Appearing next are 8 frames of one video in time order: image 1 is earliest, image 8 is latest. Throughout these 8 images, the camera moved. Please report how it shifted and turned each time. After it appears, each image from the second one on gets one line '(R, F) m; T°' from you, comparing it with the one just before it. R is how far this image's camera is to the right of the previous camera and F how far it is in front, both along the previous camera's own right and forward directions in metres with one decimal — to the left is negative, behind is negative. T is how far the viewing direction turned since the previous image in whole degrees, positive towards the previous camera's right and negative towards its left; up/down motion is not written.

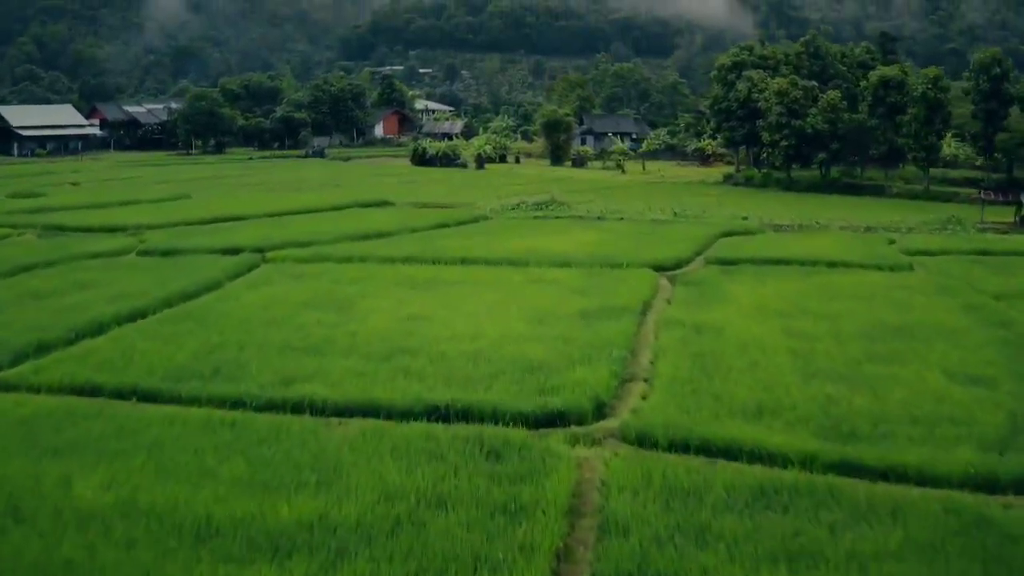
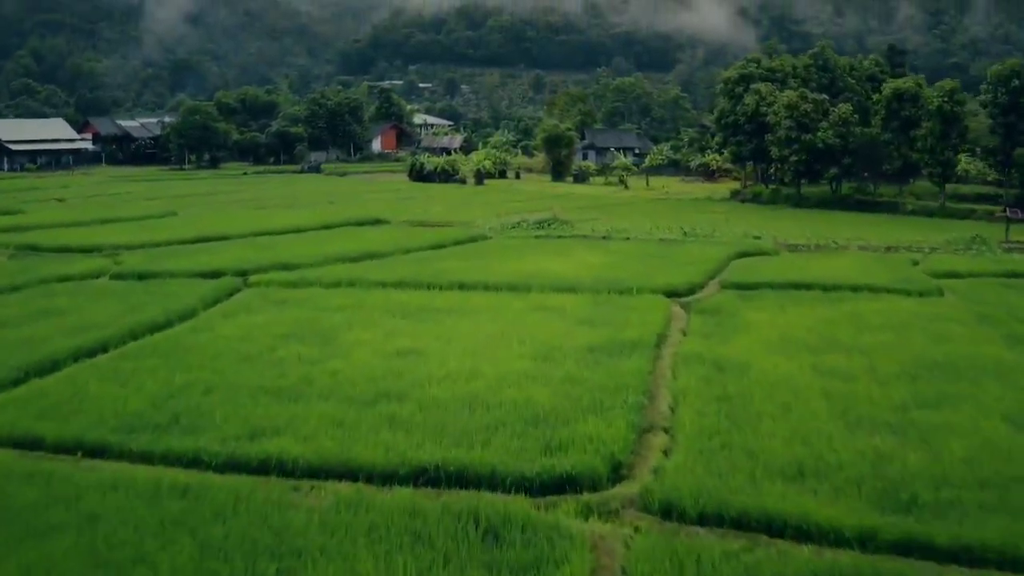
(0.0, +1.3) m; 0°
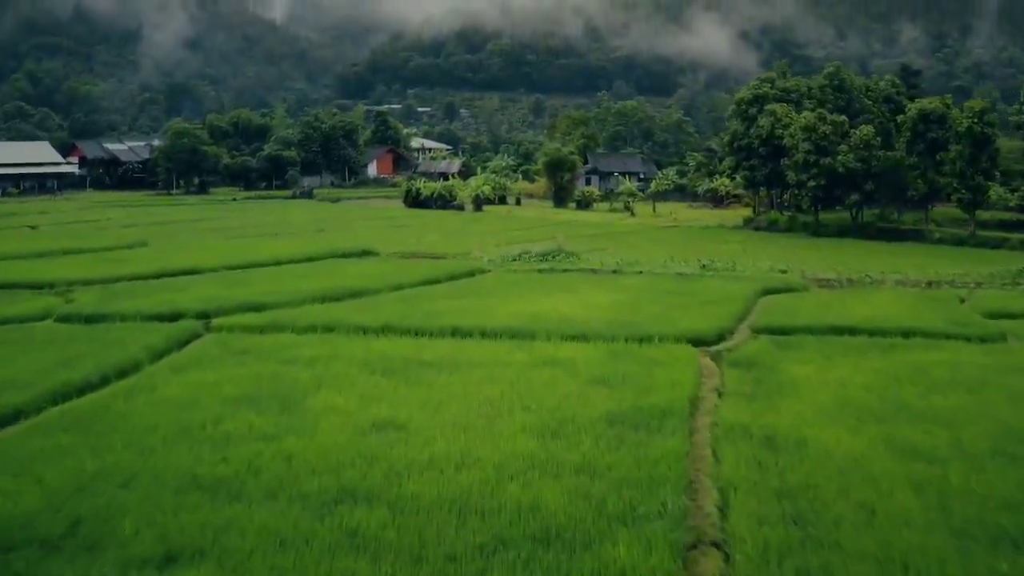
(0.0, +2.3) m; 0°
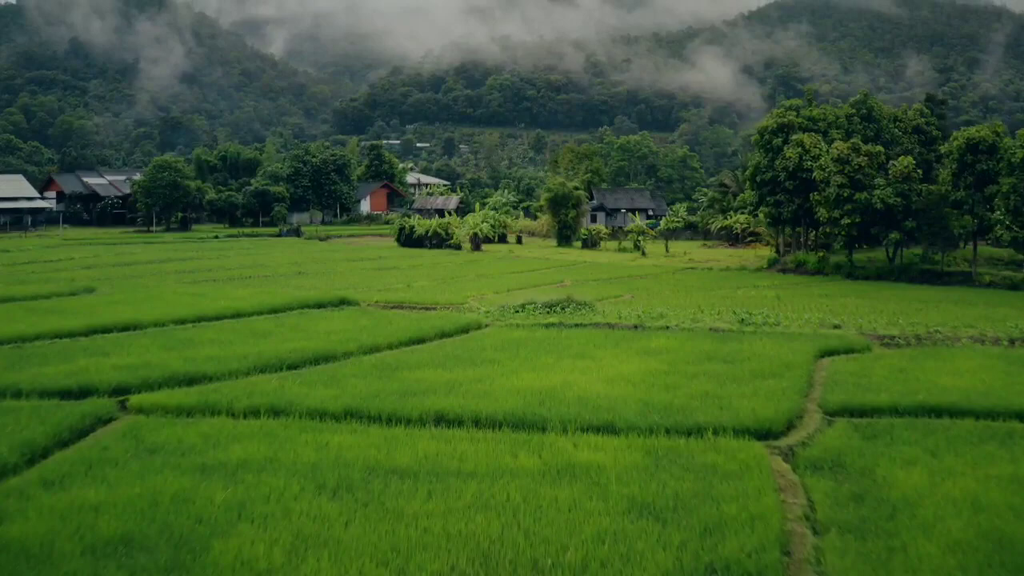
(0.0, +3.5) m; 0°
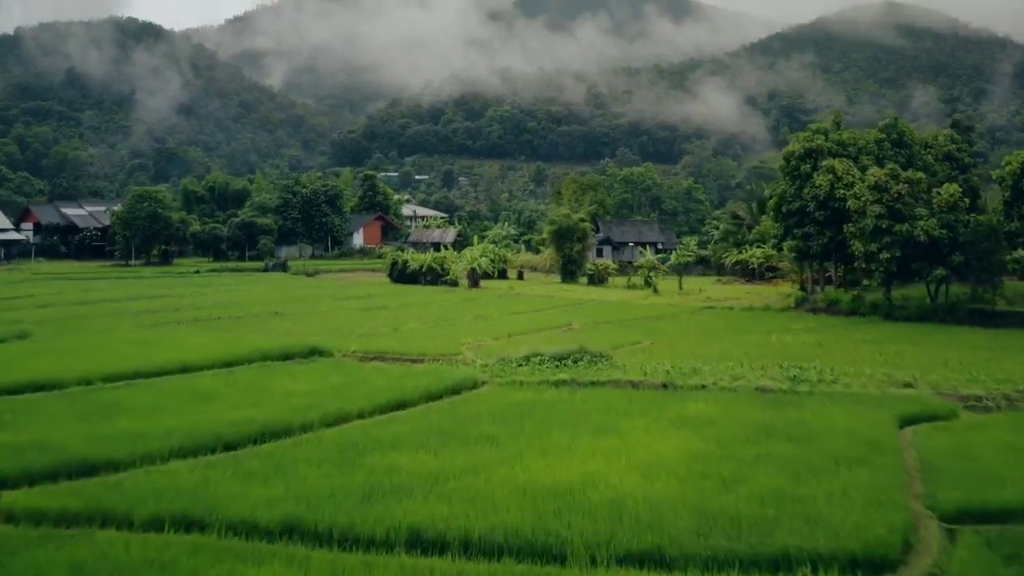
(0.0, +3.2) m; 0°
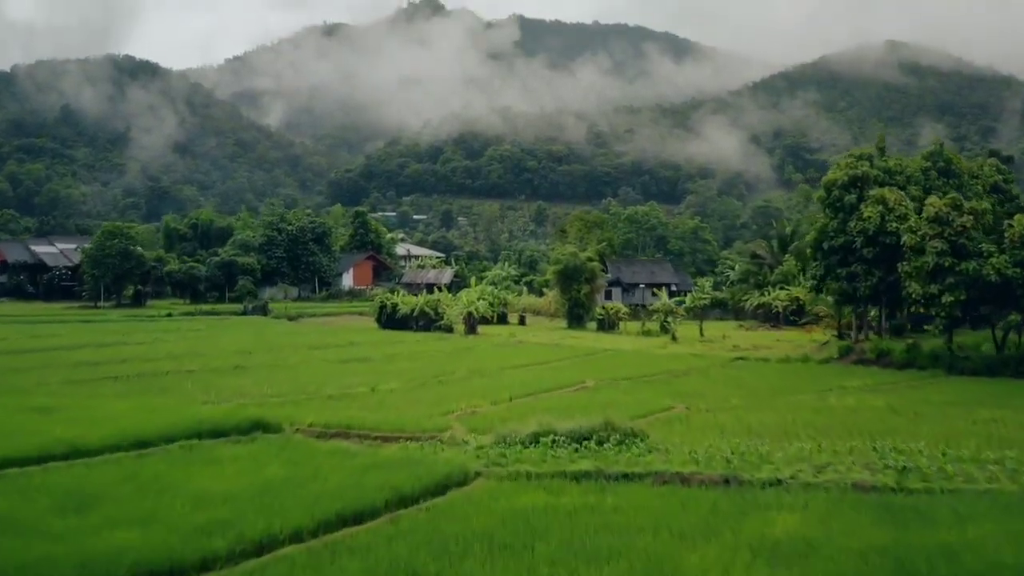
(0.0, +4.0) m; 0°
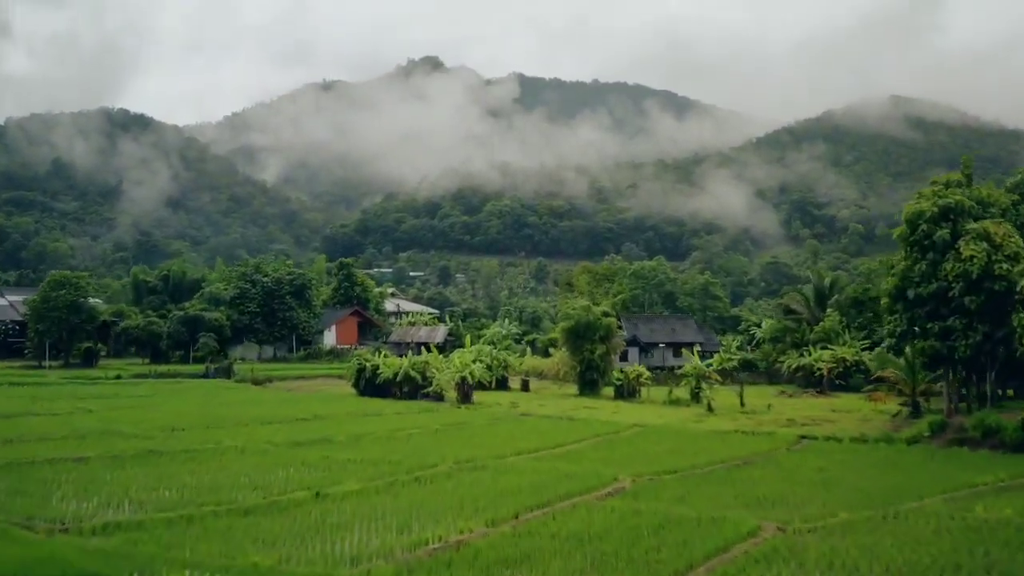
(-0.1, +5.6) m; 0°
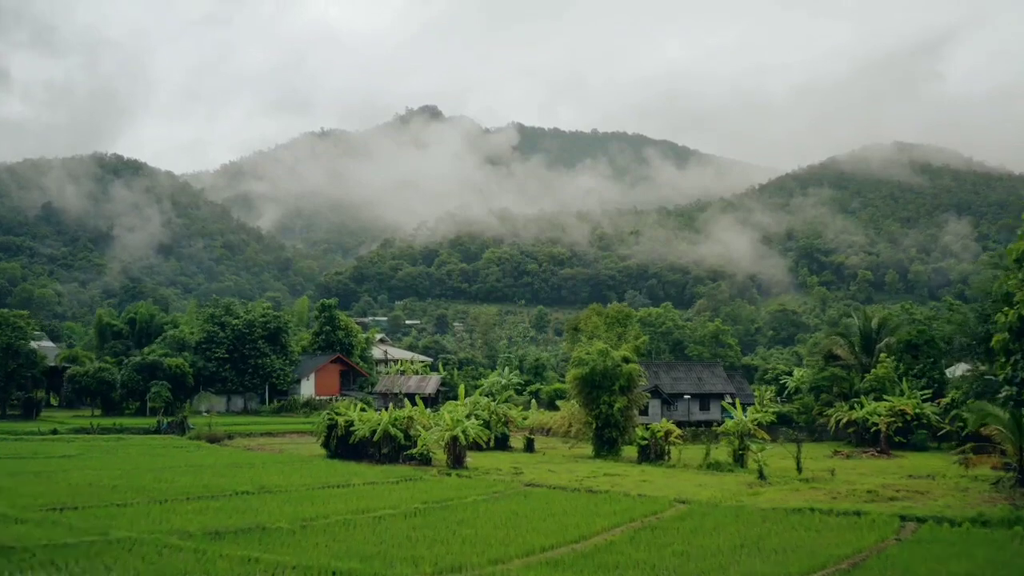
(-0.1, +5.3) m; 0°
